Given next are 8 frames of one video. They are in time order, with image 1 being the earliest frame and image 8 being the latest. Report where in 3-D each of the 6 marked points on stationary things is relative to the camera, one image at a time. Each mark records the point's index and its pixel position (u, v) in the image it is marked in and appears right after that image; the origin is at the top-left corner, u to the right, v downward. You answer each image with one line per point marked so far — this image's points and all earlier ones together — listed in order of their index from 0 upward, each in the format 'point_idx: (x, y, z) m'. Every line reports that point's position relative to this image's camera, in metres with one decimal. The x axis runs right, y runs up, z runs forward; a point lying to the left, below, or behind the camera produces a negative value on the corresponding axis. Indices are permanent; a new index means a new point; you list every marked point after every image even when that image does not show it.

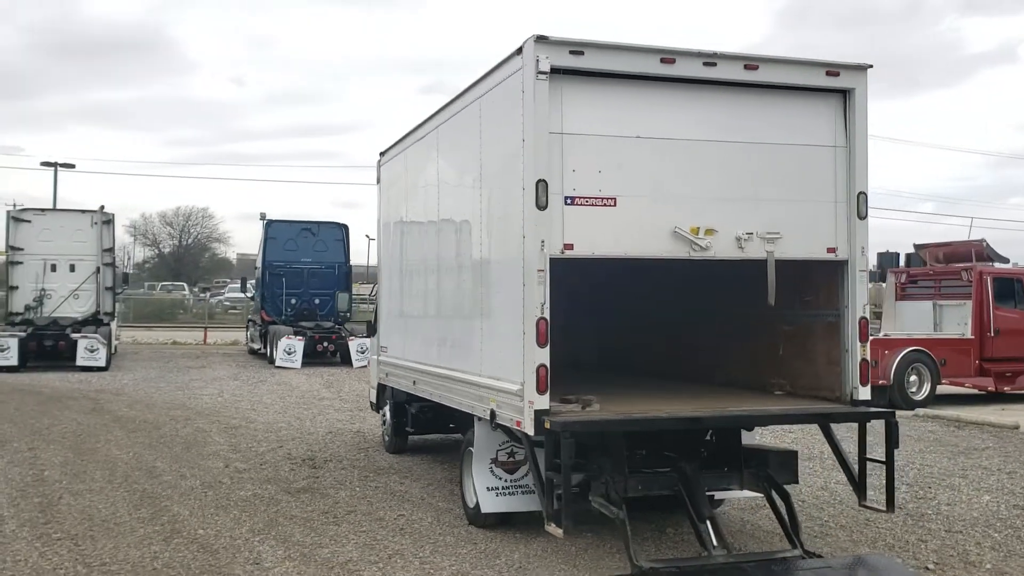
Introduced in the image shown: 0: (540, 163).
0: (+0.2, +0.8, +5.1) m
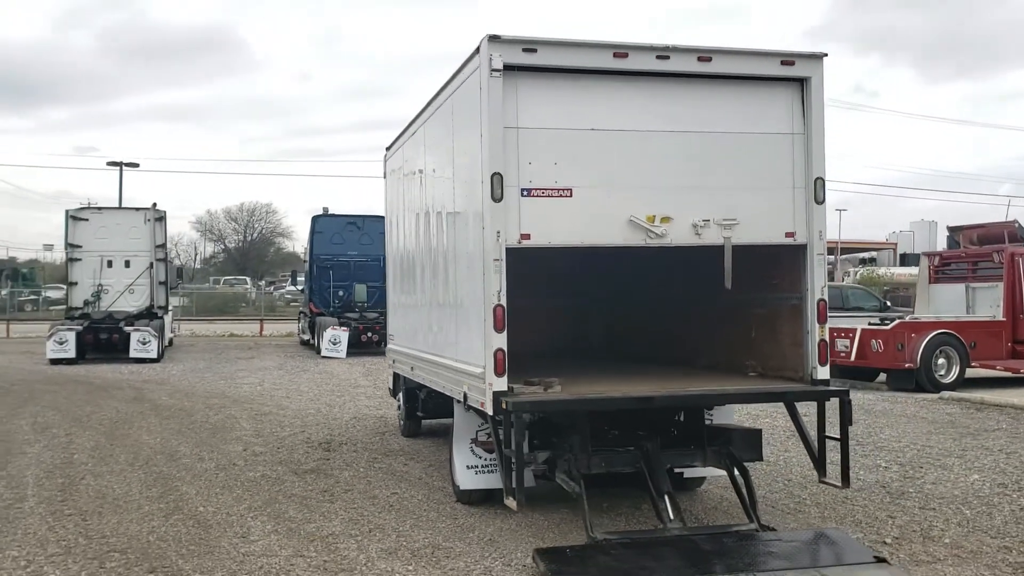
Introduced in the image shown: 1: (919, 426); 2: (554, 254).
0: (-0.1, +0.8, +5.4) m
1: (+5.0, -1.7, +10.4) m
2: (+0.4, +0.3, +7.3) m
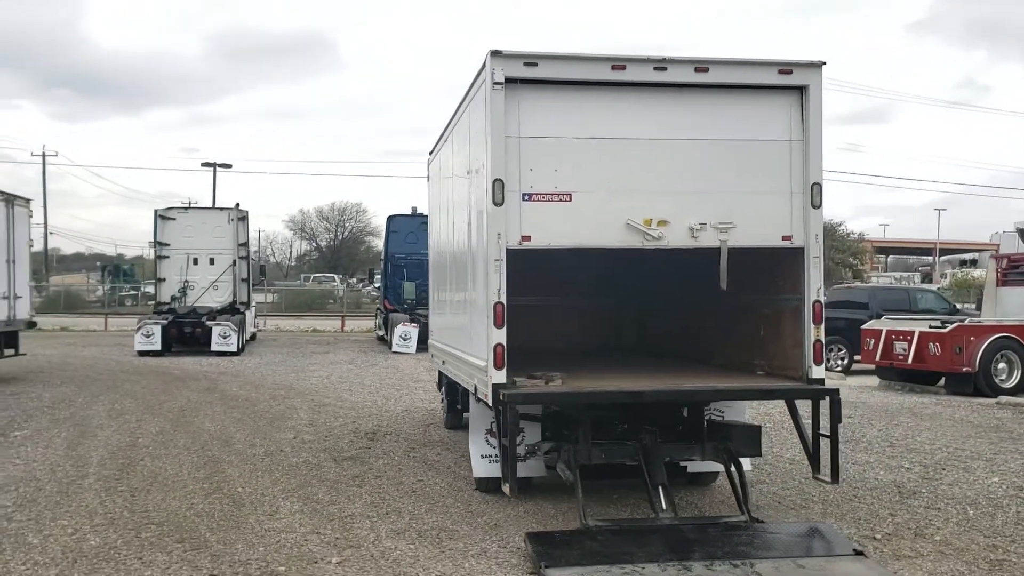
0: (-0.1, +0.8, +5.7) m
1: (+5.4, -1.7, +10.2) m
2: (+0.5, +0.3, +7.6) m
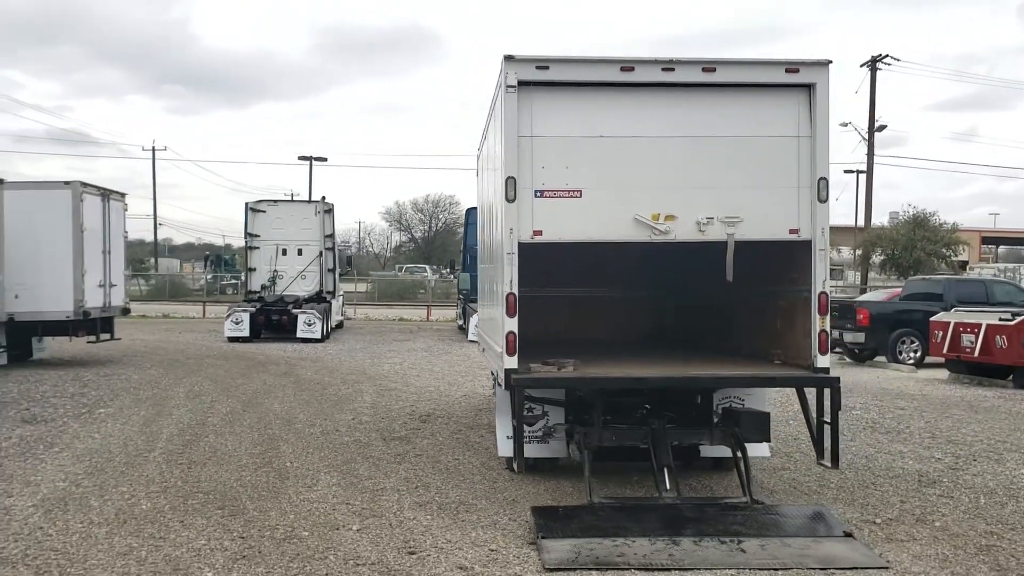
0: (0.0, +0.9, +6.1) m
1: (+5.9, -1.6, +10.0) m
2: (+0.8, +0.4, +7.9) m
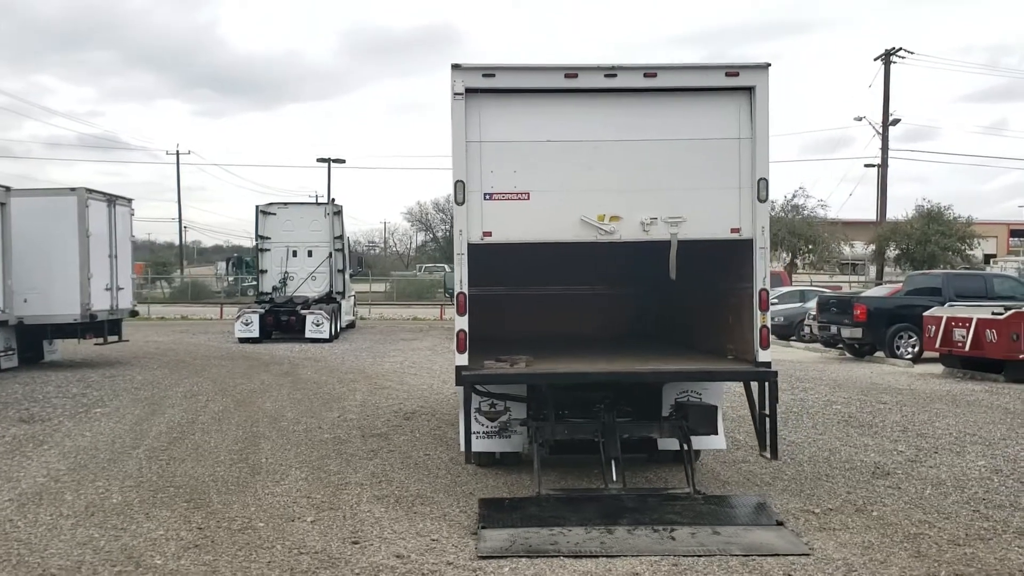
0: (-0.4, +0.9, +6.4) m
1: (+5.7, -1.5, +10.1) m
2: (+0.5, +0.4, +8.1) m
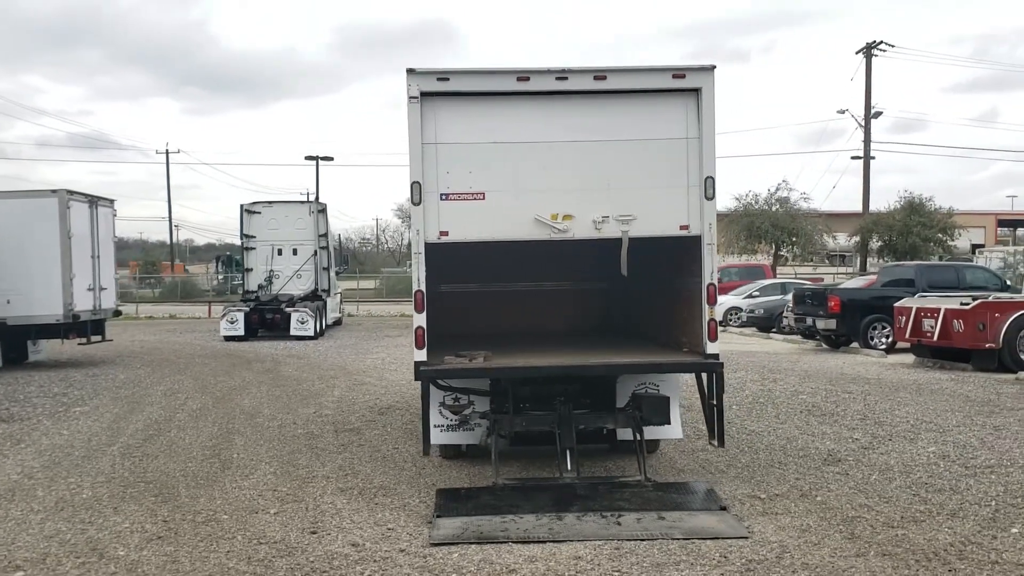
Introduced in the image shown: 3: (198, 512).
0: (-0.8, +0.9, +6.6) m
1: (+5.3, -1.4, +10.4) m
2: (+0.1, +0.4, +8.3) m
3: (-2.3, -1.6, +6.2) m
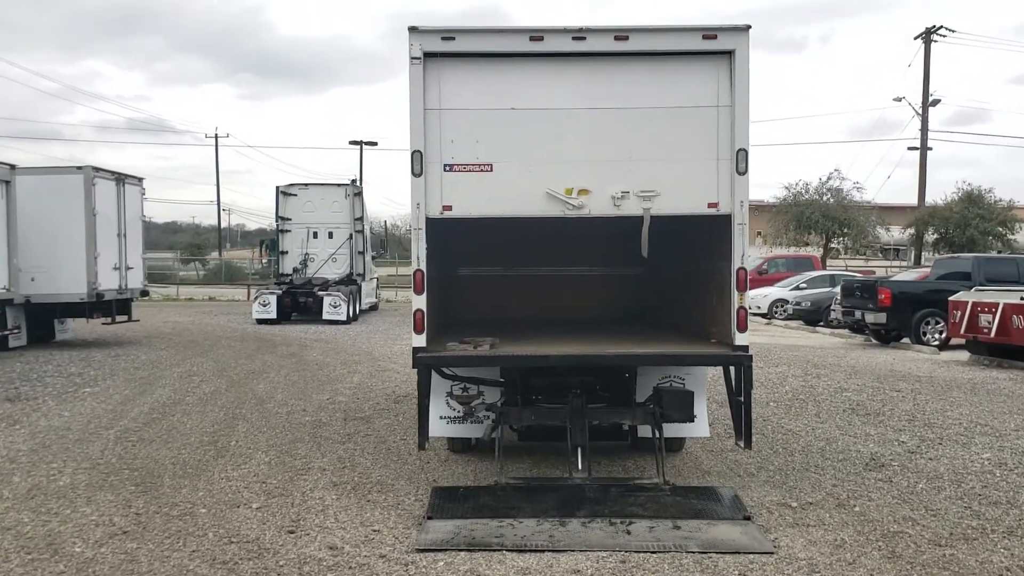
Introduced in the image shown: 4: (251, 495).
0: (-0.7, +1.1, +6.0) m
1: (+5.6, -1.3, +9.5) m
2: (+0.3, +0.6, +7.7) m
3: (-2.3, -1.5, +5.8) m
4: (-1.8, -1.5, +6.0) m
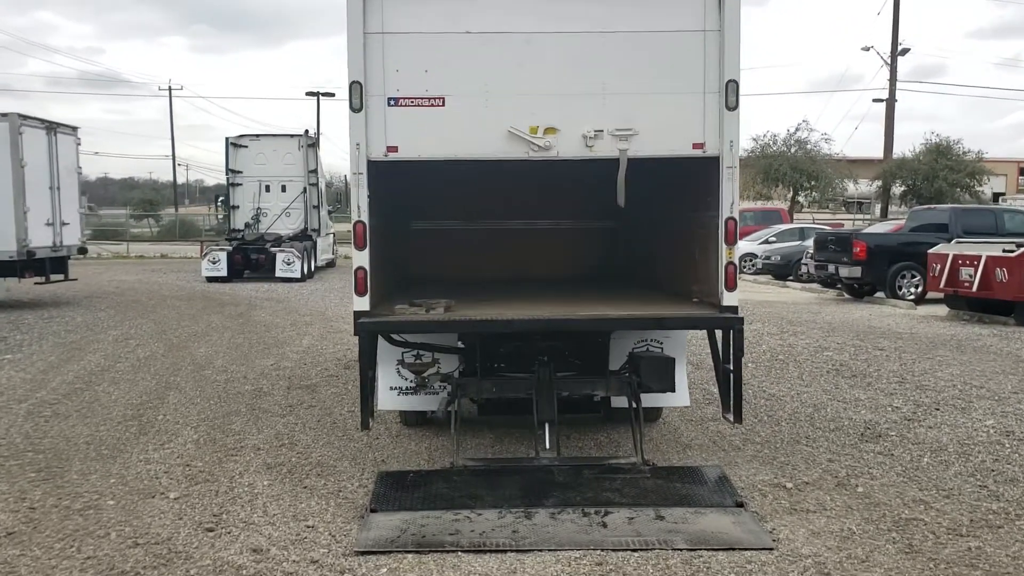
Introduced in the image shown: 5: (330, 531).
0: (-1.0, +1.3, +5.1) m
1: (+5.2, -0.8, +9.0) m
2: (0.0, +1.0, +6.9) m
3: (-2.5, -1.2, +4.9) m
4: (-2.1, -1.2, +5.2) m
5: (-0.9, -1.3, +4.4) m
